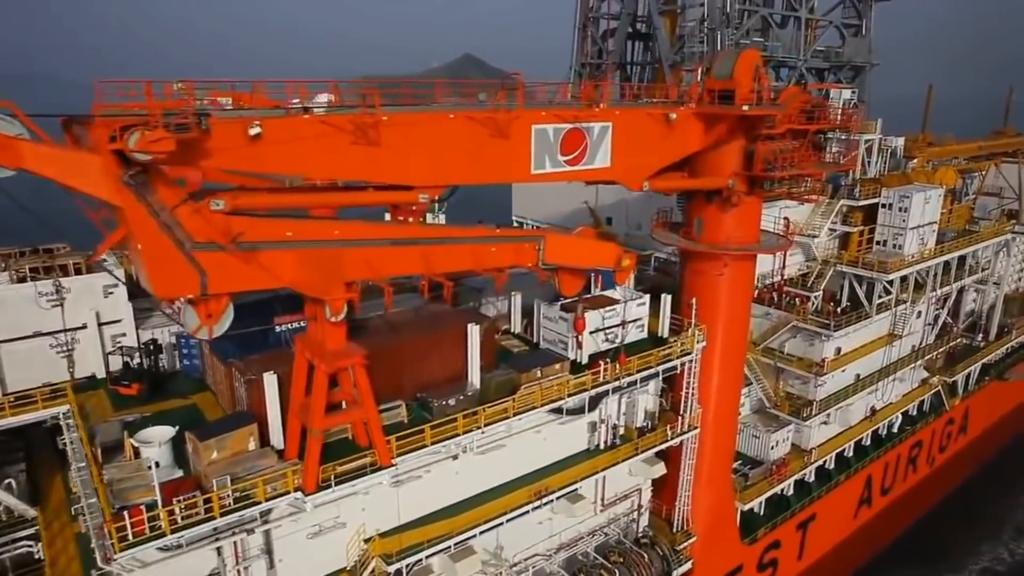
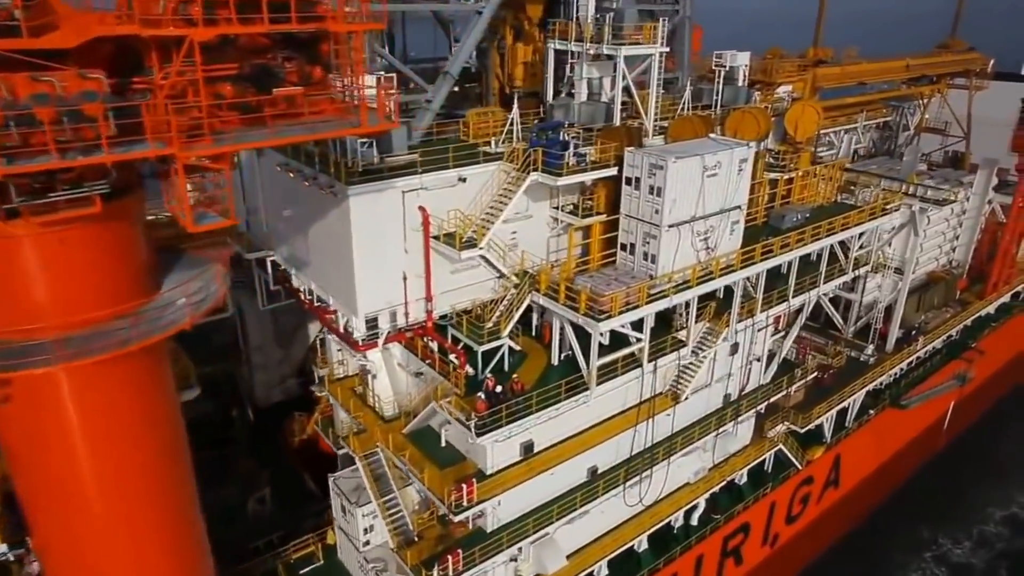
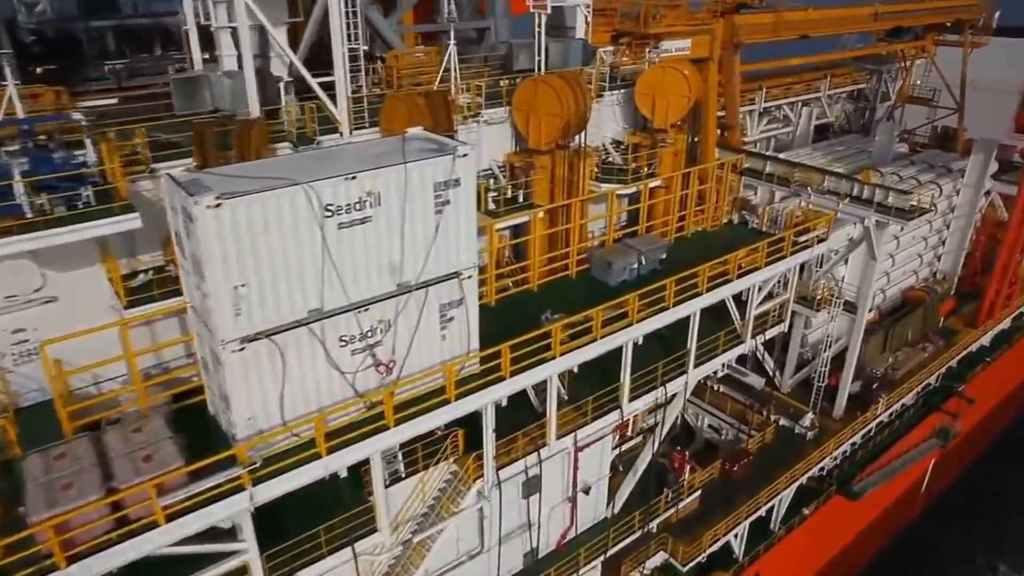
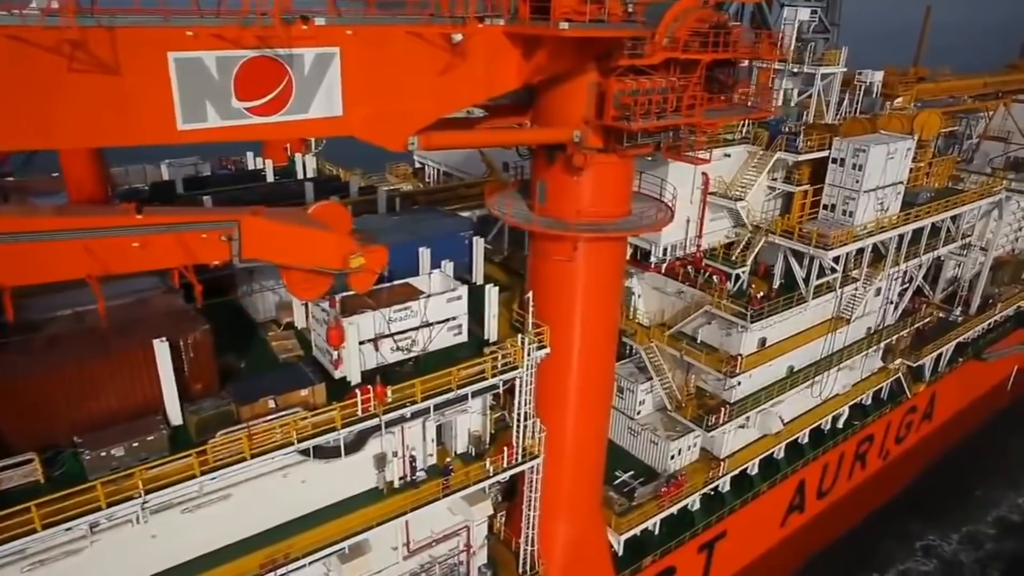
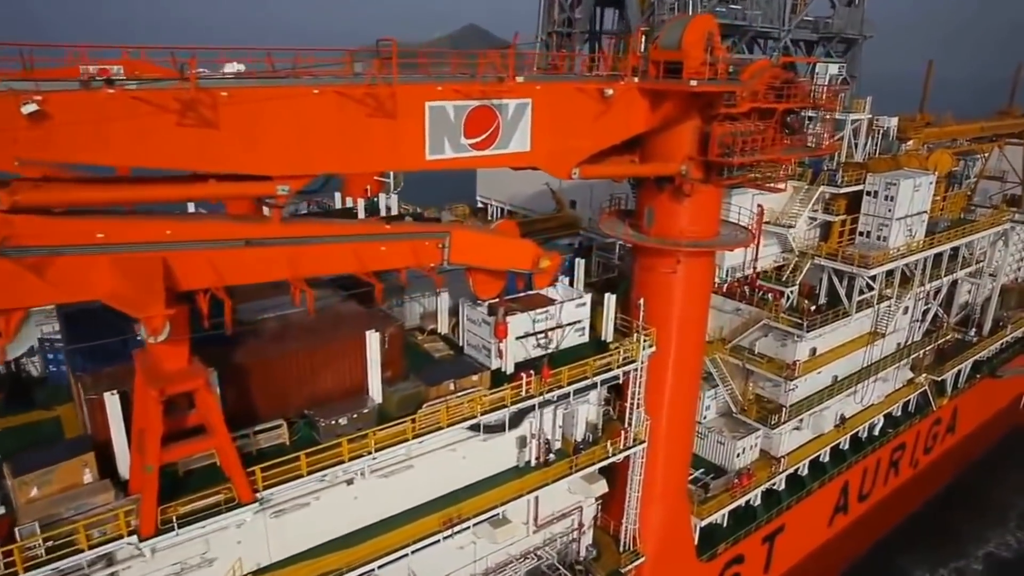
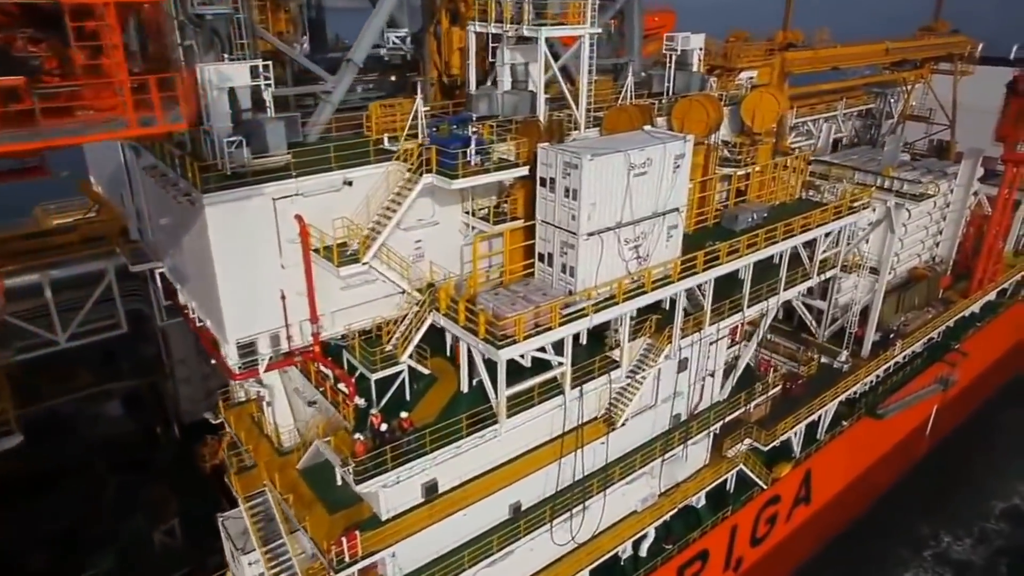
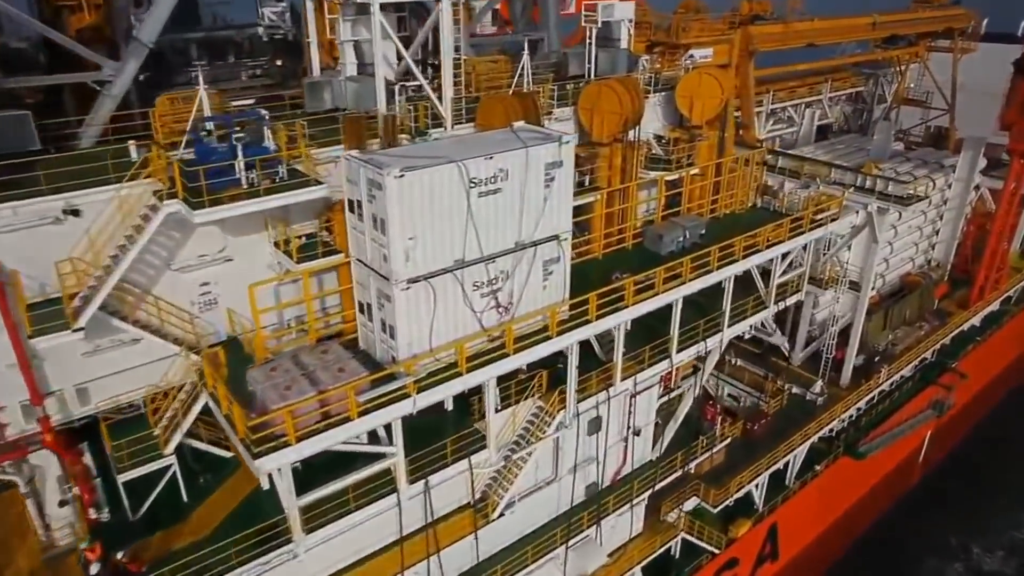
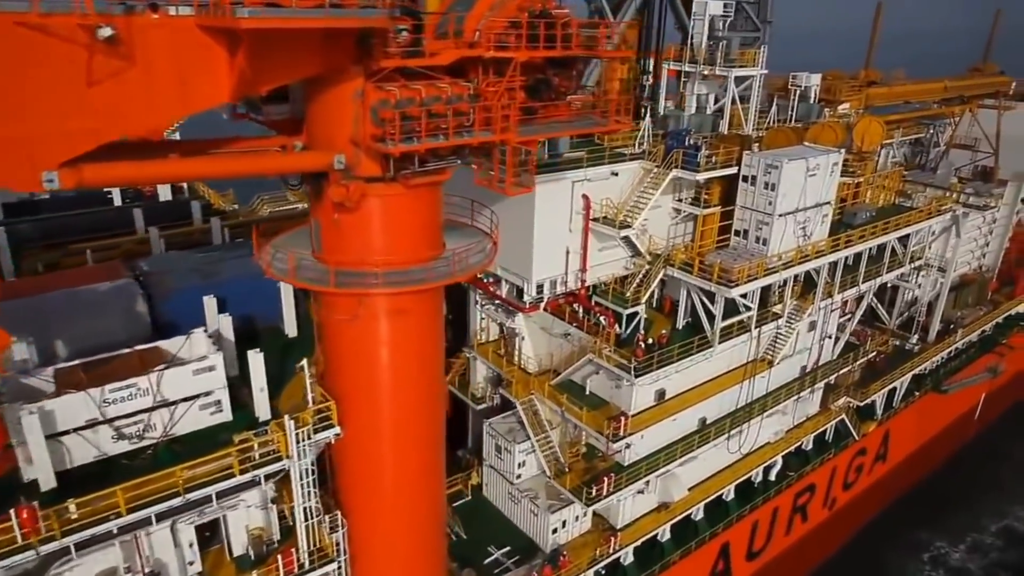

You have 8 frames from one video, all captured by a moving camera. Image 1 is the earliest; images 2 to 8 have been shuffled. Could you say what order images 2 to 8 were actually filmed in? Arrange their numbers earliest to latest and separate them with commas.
5, 4, 8, 2, 6, 7, 3
